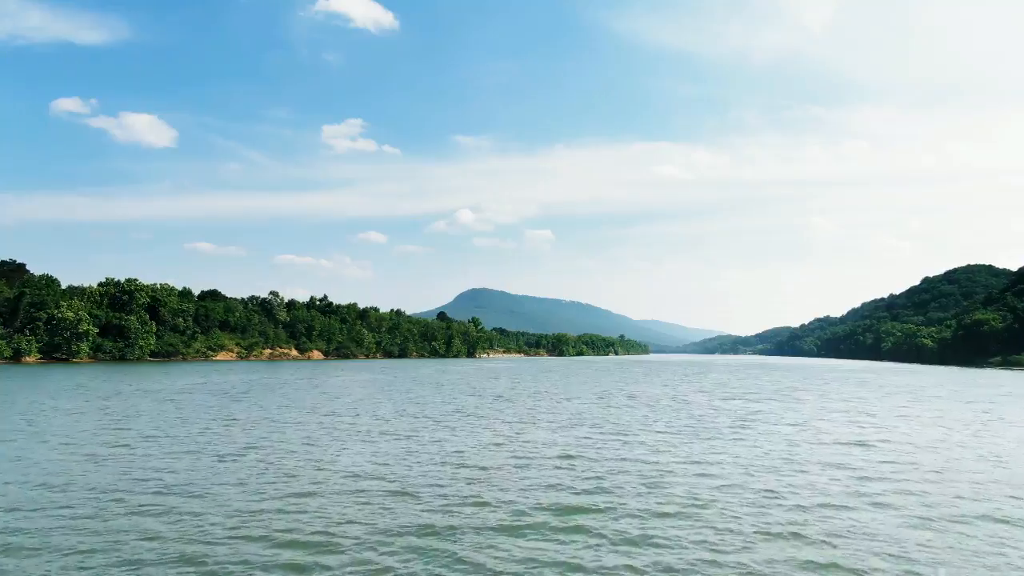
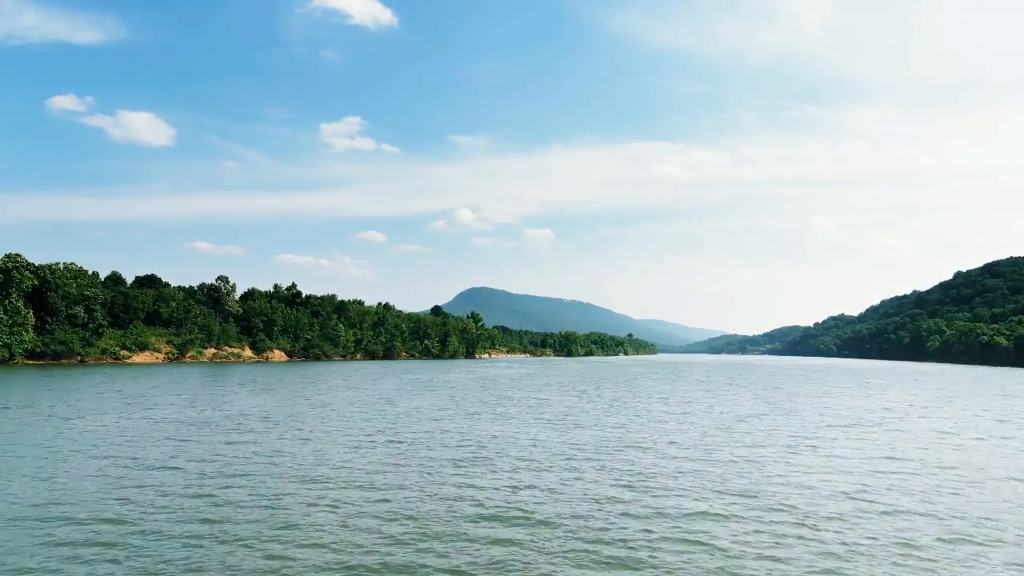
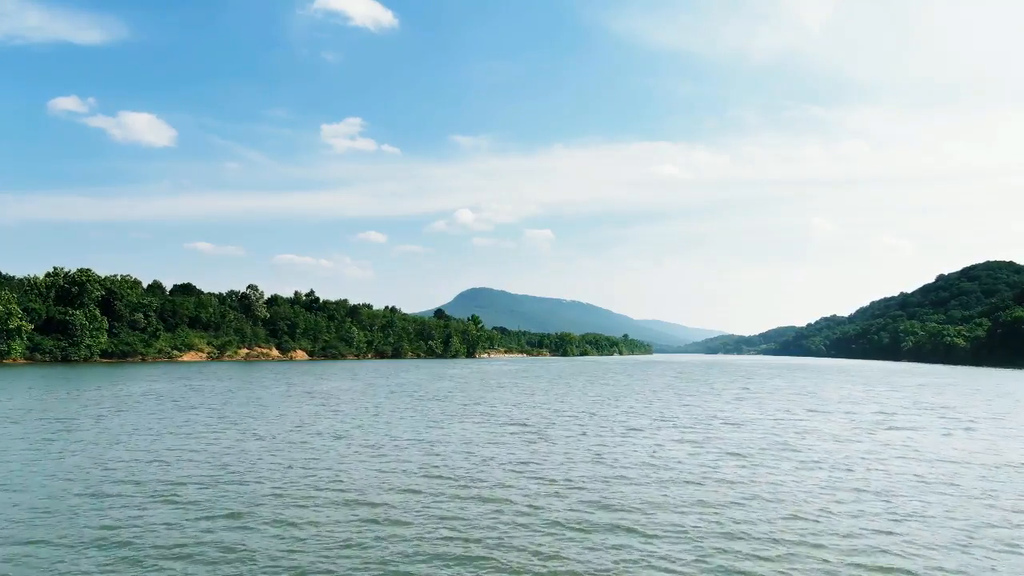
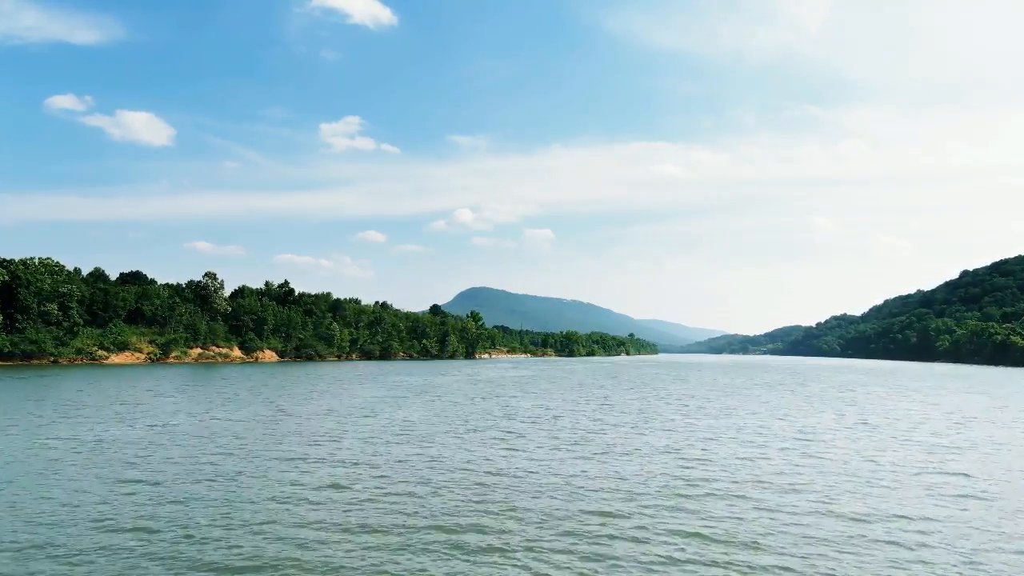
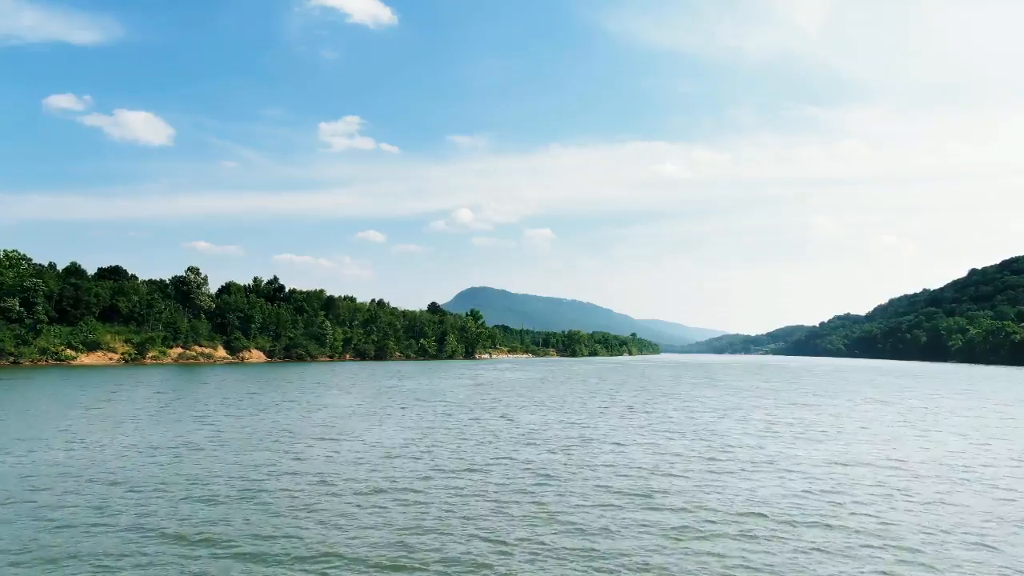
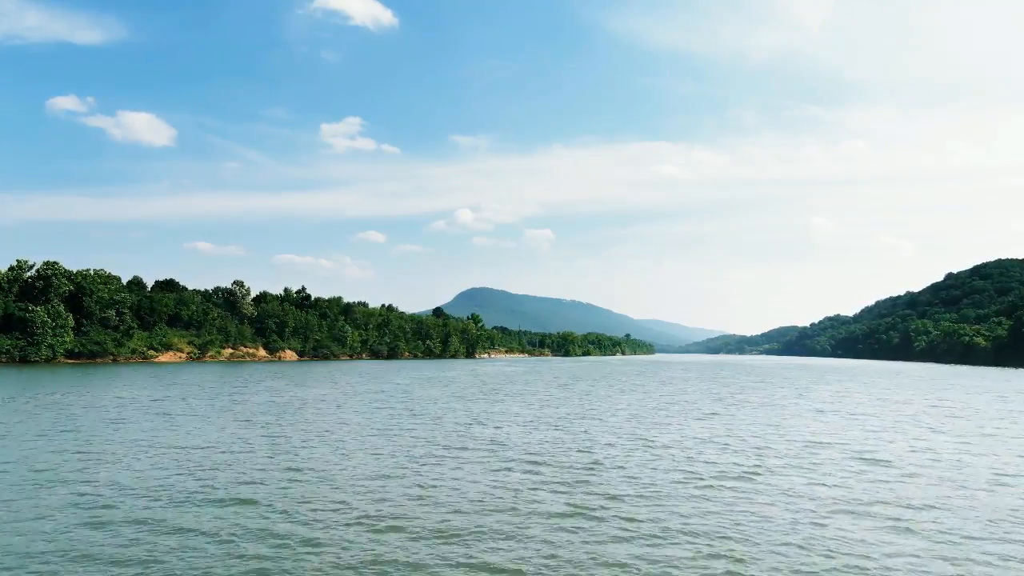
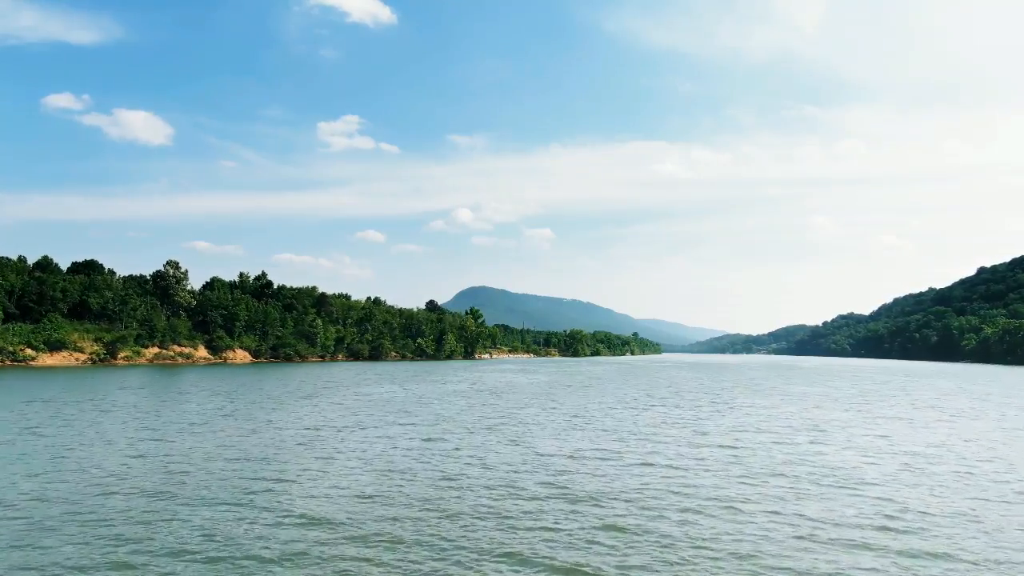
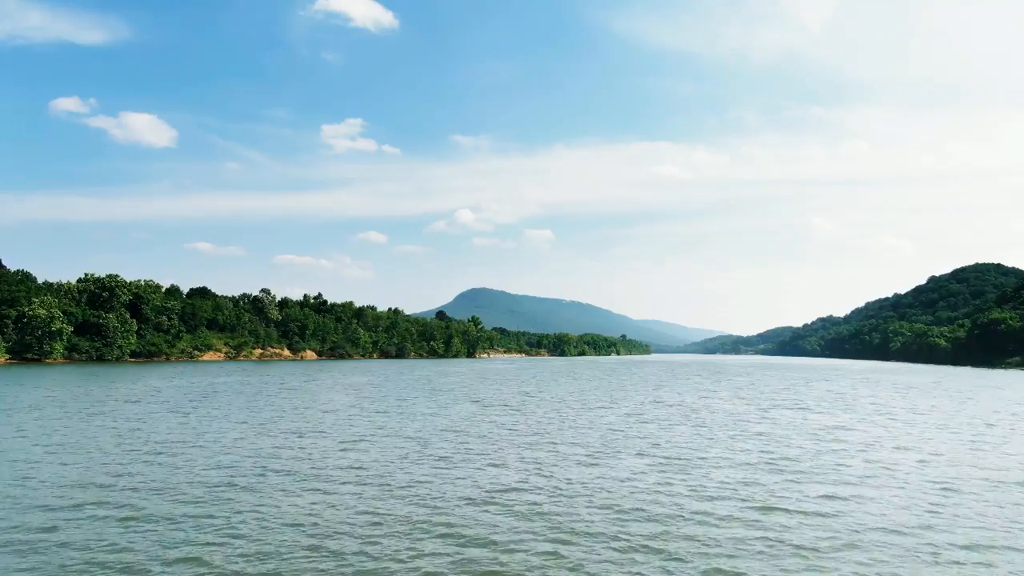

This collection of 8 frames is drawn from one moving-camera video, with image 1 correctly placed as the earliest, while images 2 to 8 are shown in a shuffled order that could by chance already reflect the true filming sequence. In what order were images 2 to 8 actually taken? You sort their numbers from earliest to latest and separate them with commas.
8, 3, 6, 2, 4, 5, 7
